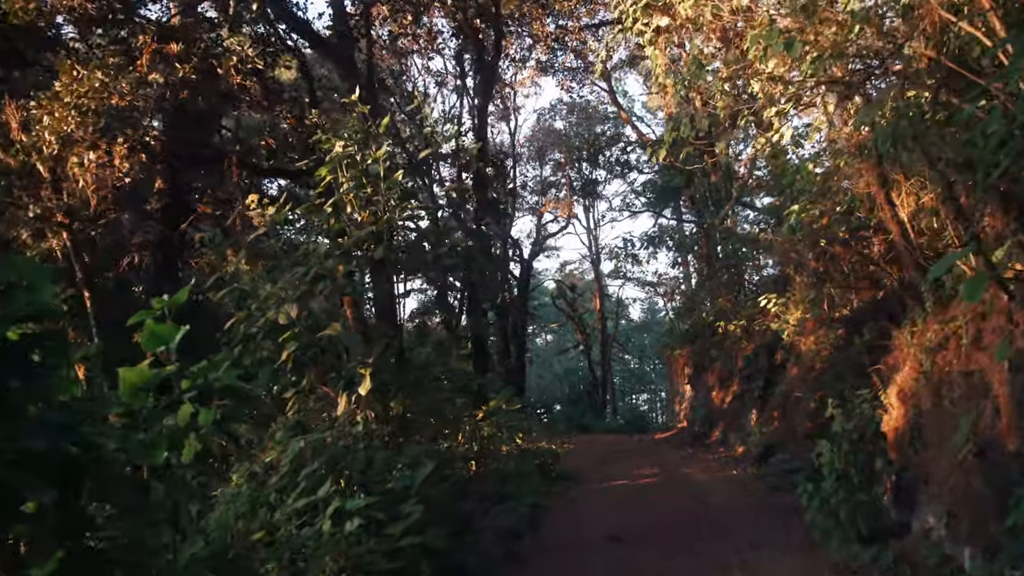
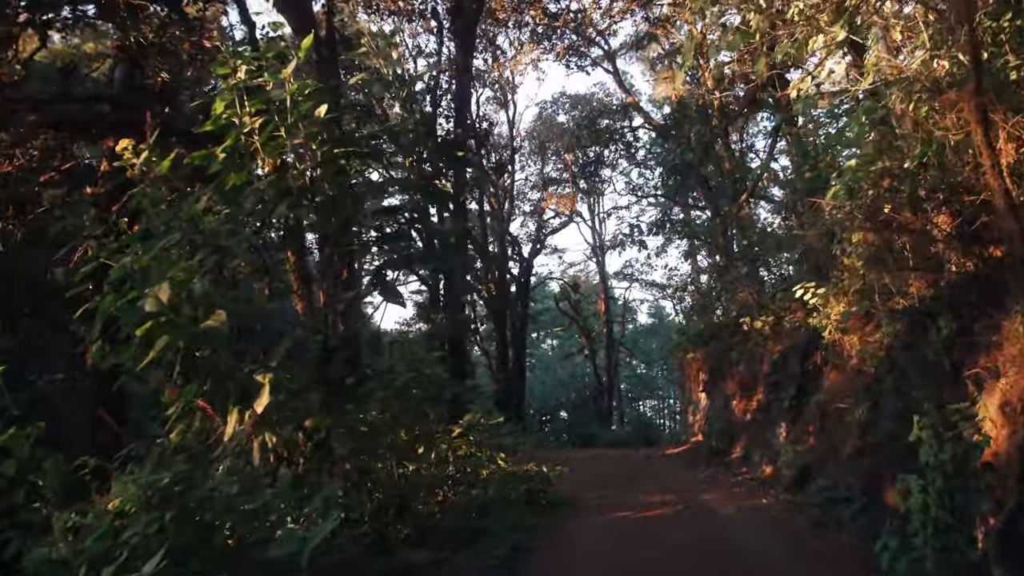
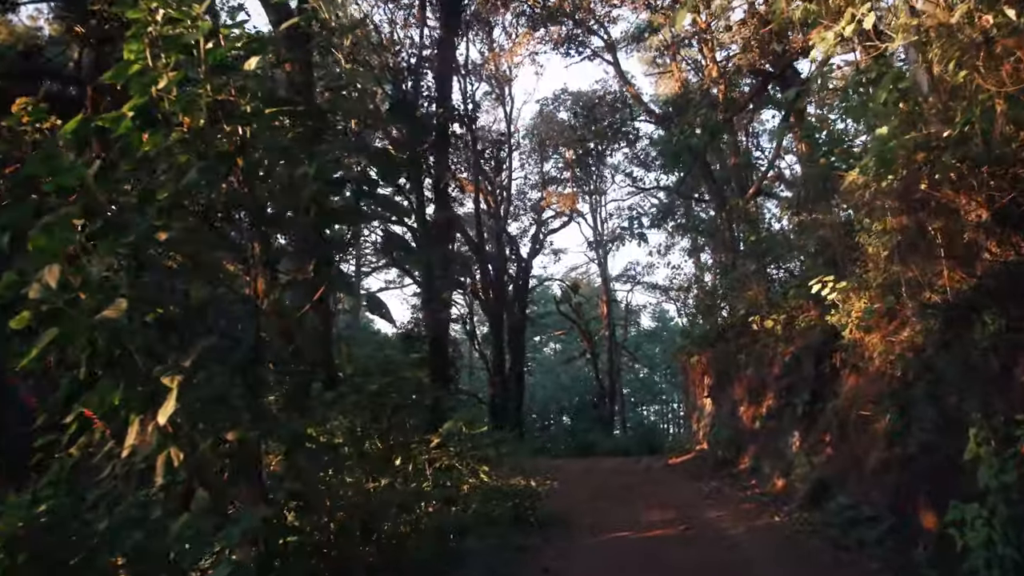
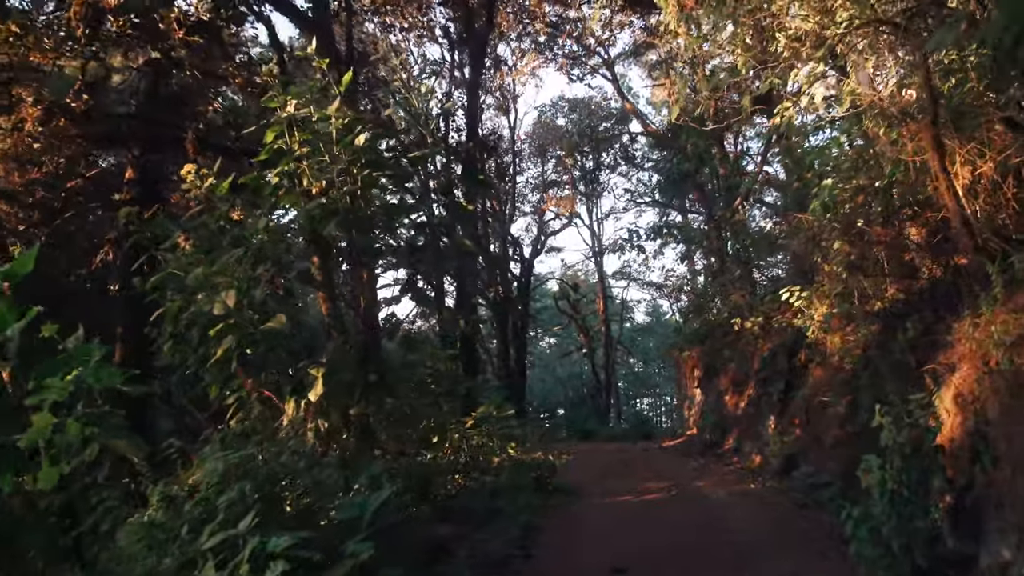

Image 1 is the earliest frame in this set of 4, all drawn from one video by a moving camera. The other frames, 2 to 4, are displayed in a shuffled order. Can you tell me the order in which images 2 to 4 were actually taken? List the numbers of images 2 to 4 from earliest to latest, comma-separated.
4, 2, 3
